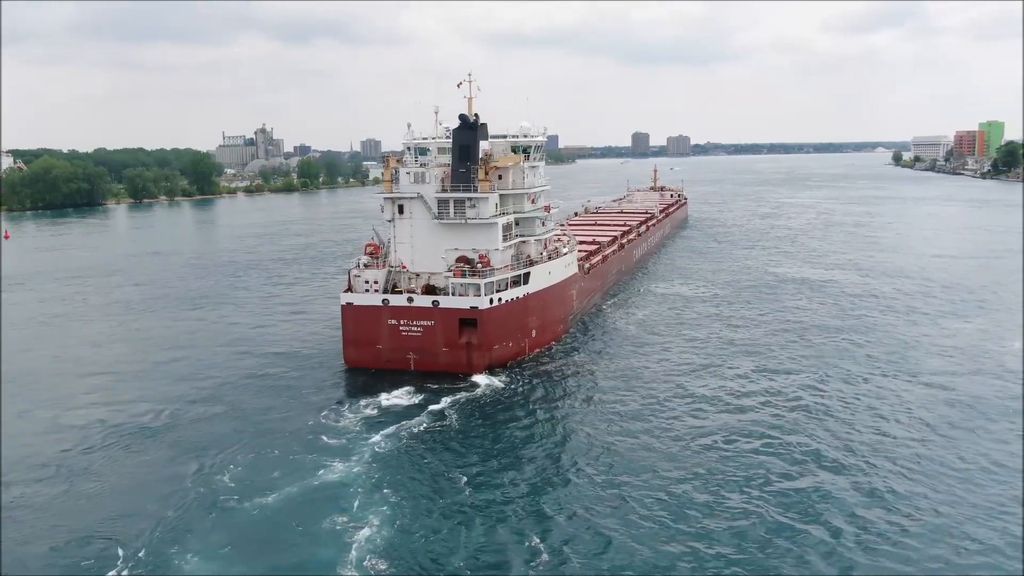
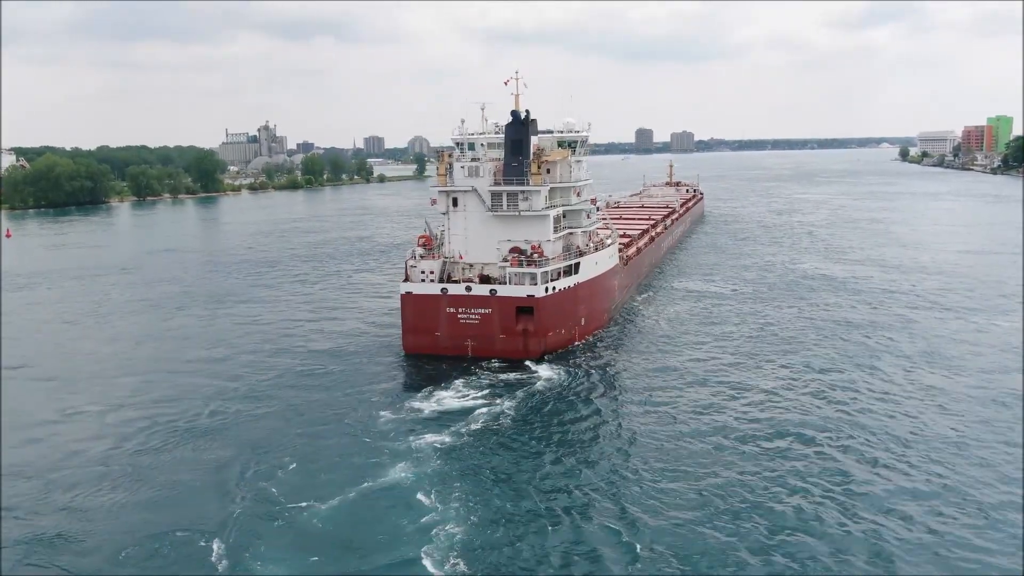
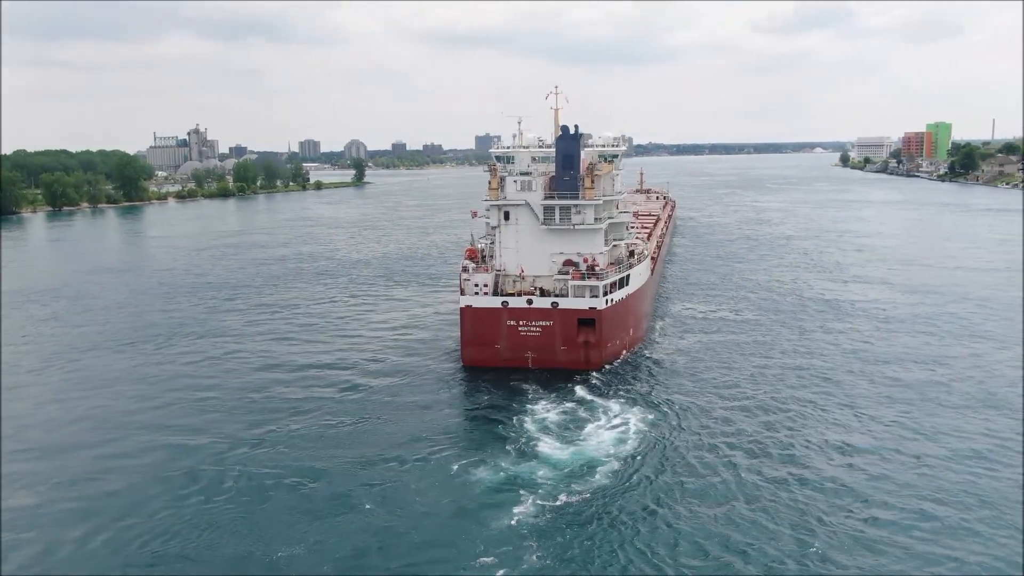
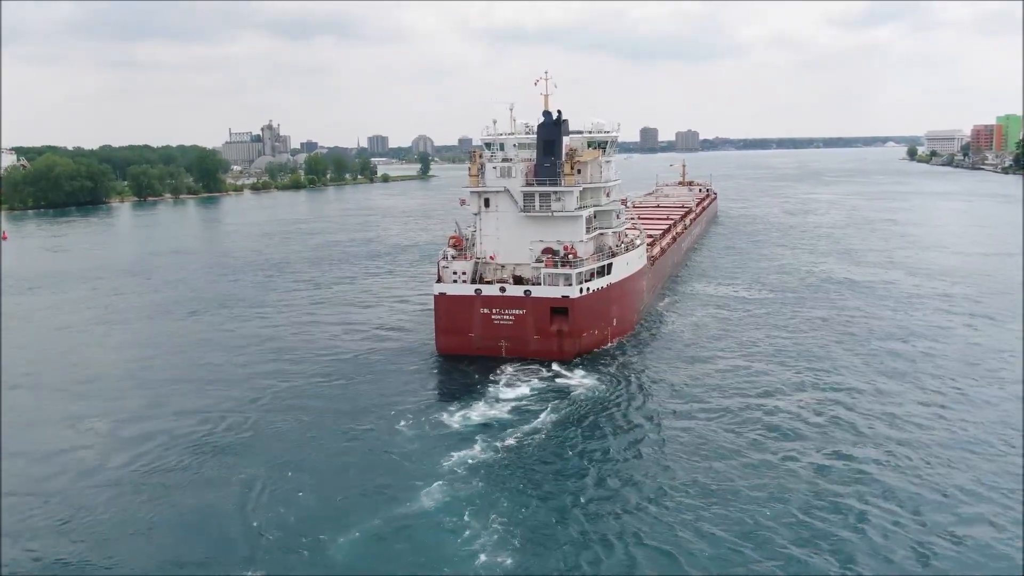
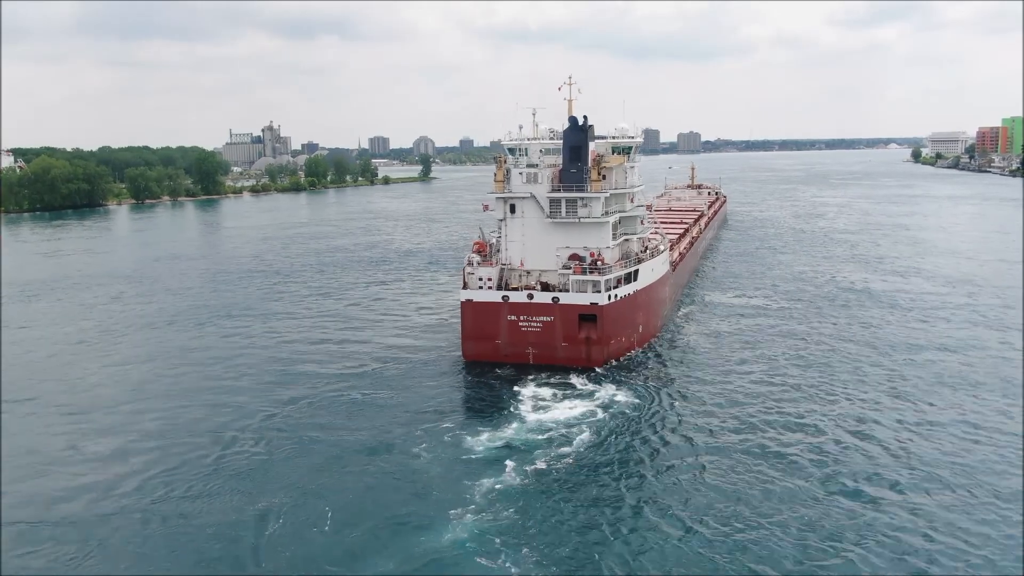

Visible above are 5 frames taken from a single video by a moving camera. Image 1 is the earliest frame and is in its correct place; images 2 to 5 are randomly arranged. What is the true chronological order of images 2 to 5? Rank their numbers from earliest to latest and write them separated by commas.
2, 4, 5, 3
